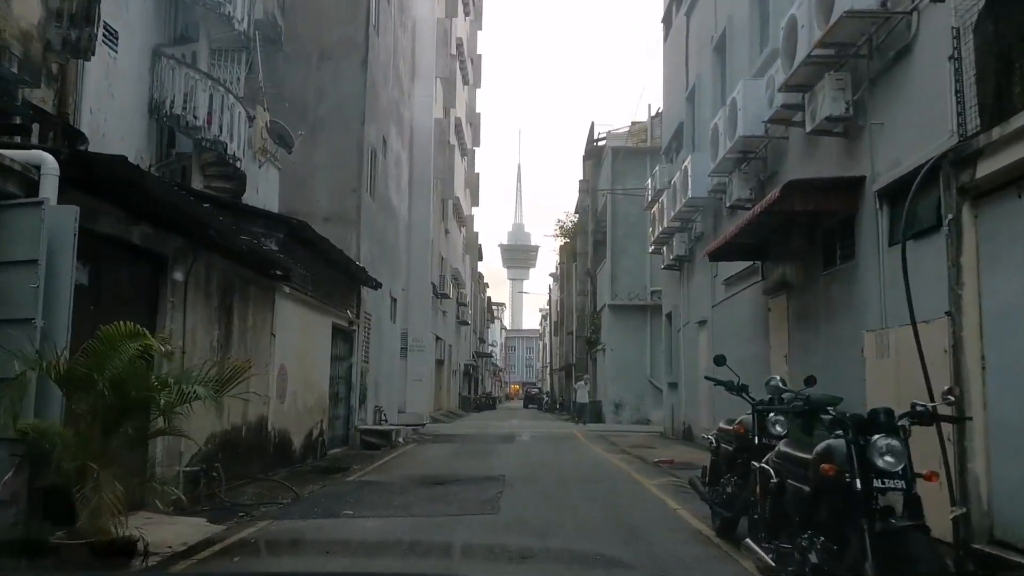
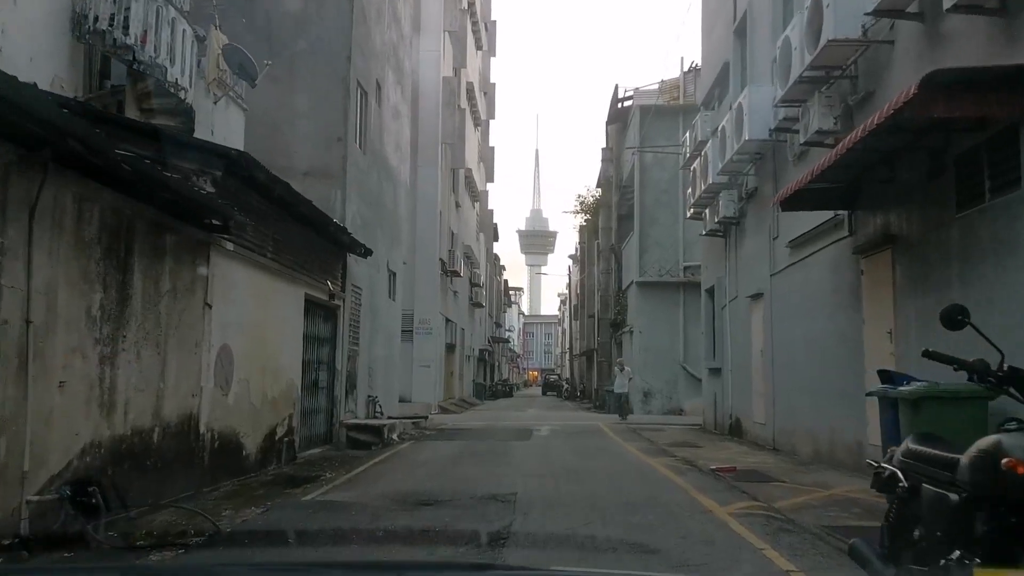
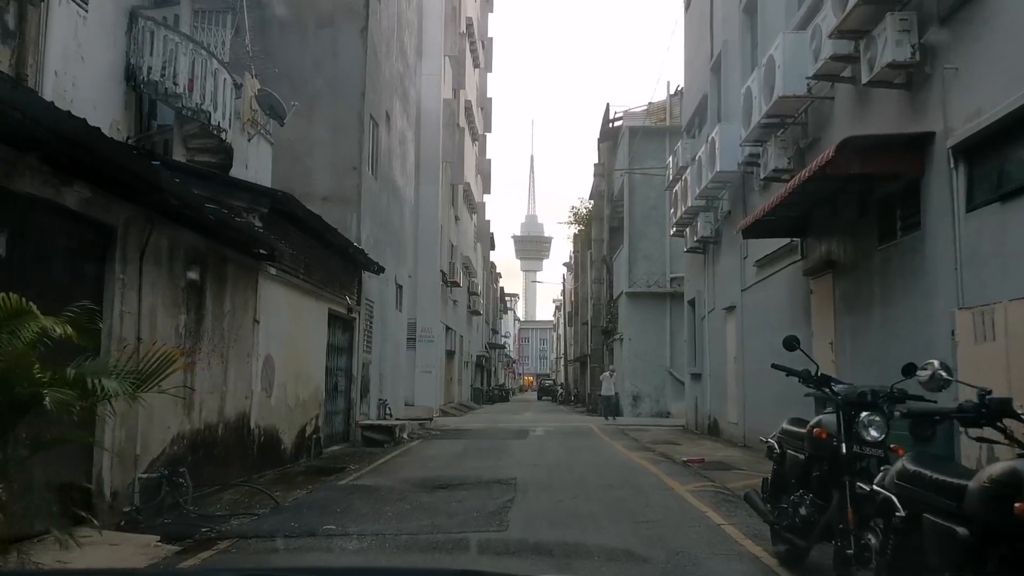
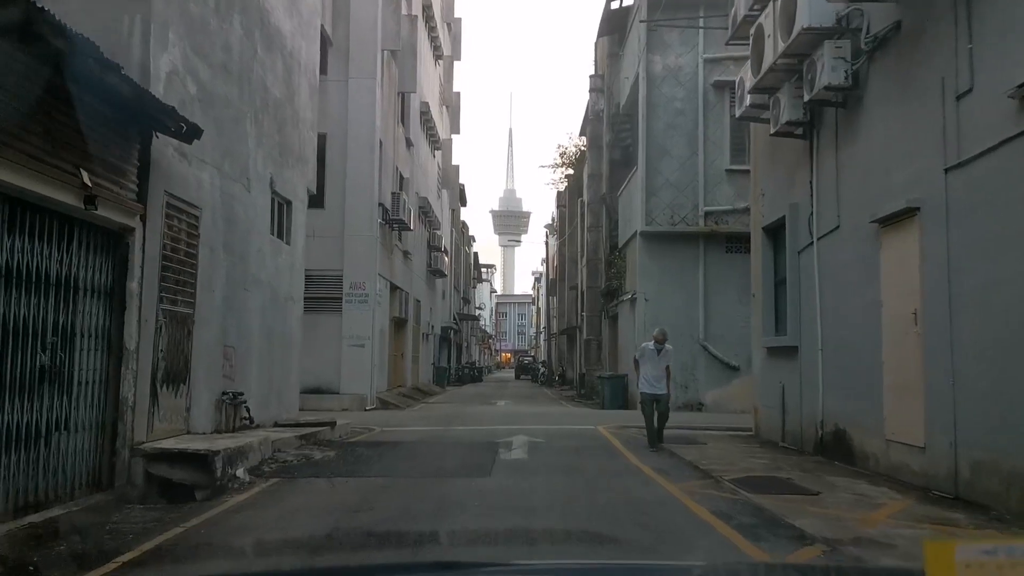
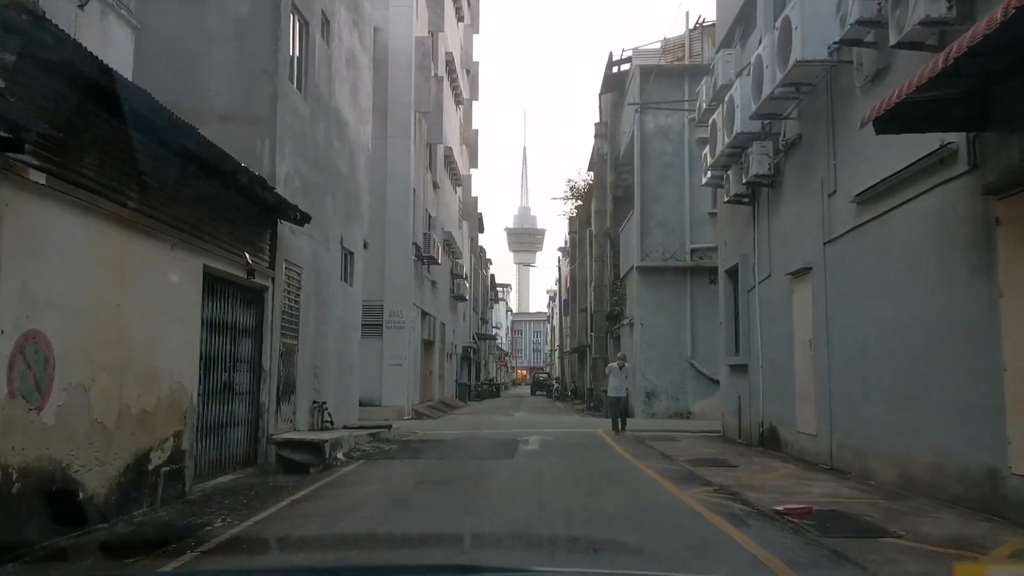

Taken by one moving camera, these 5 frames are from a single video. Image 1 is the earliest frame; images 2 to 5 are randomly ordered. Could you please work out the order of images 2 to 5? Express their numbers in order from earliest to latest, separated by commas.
3, 2, 5, 4
